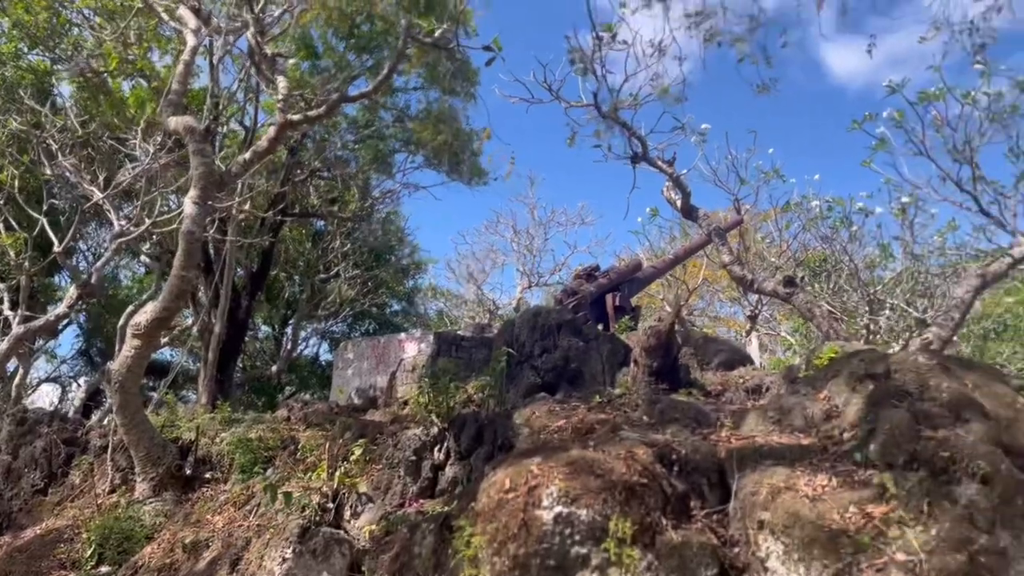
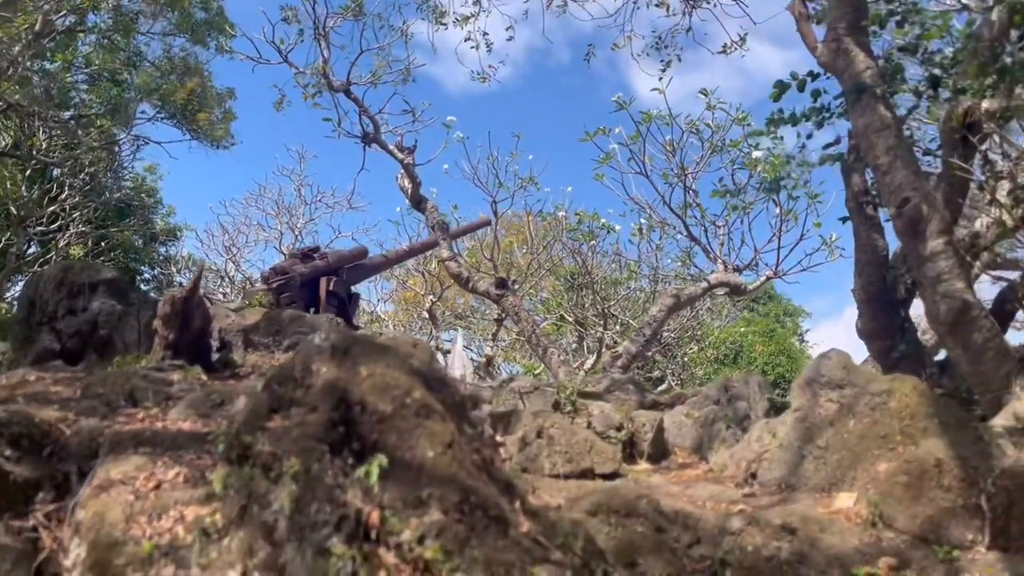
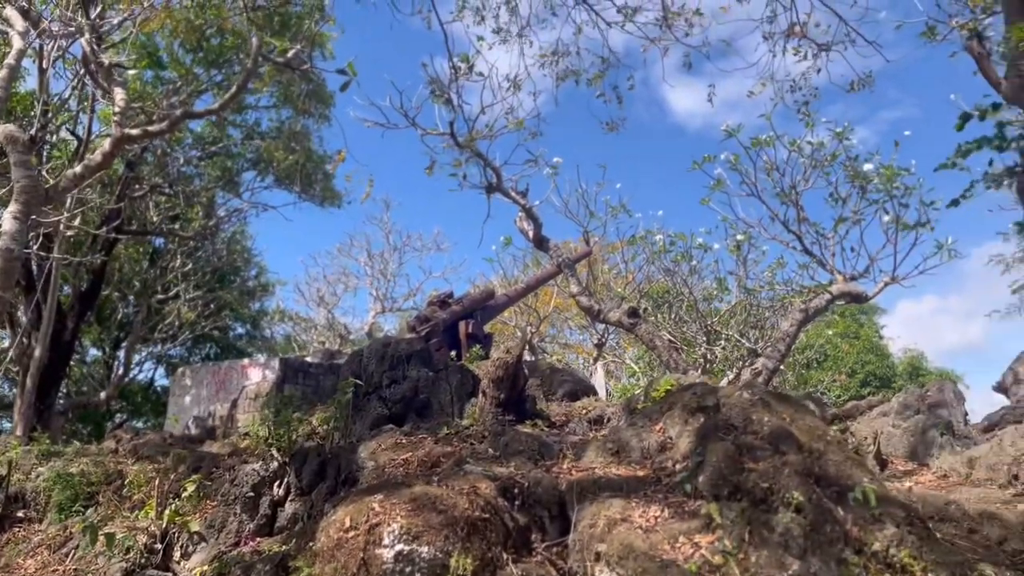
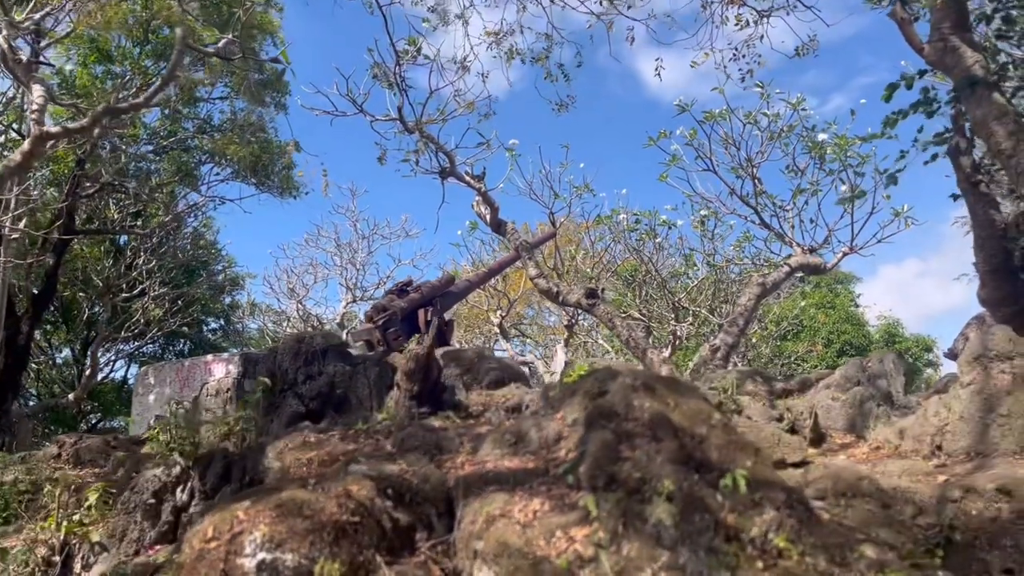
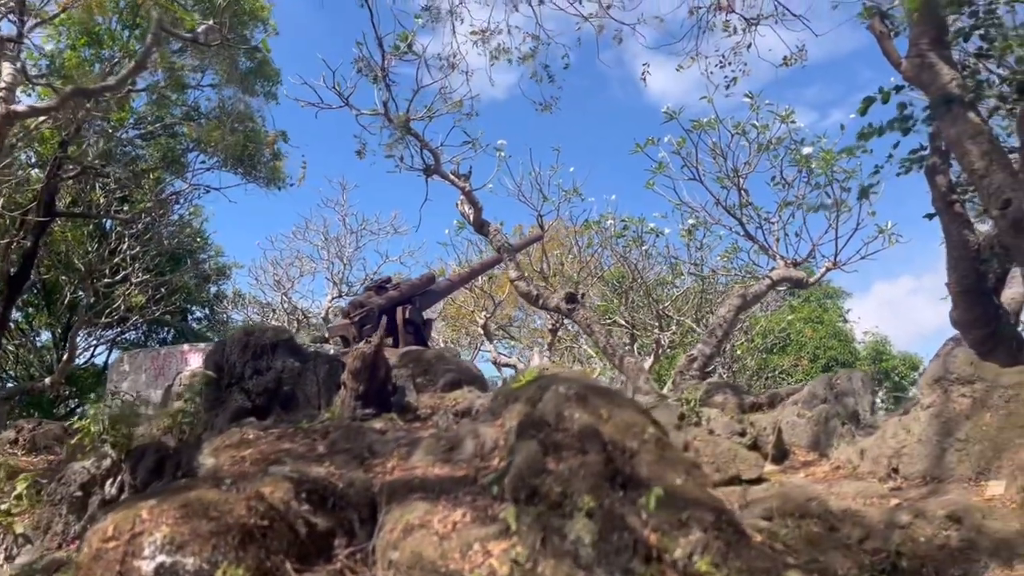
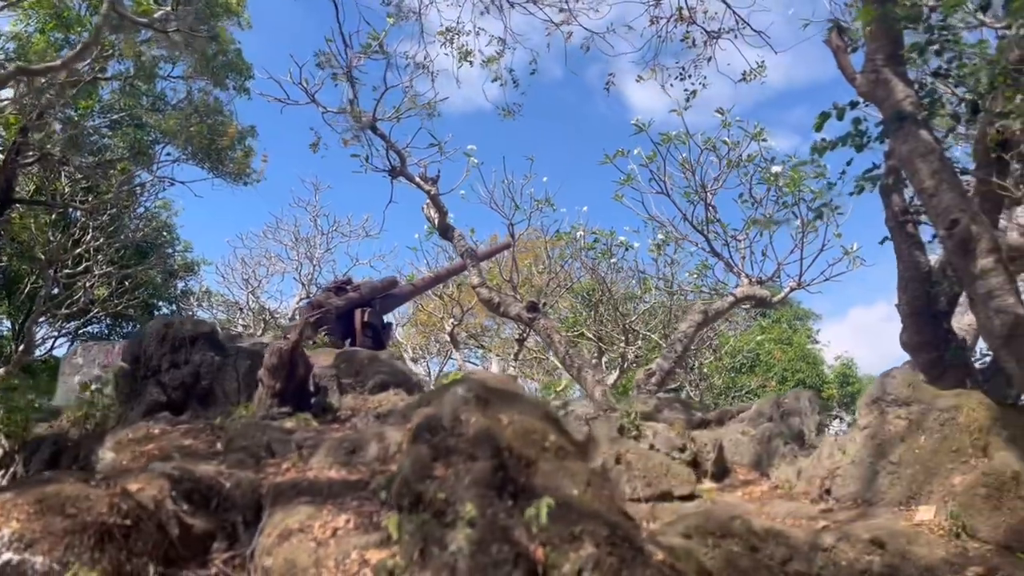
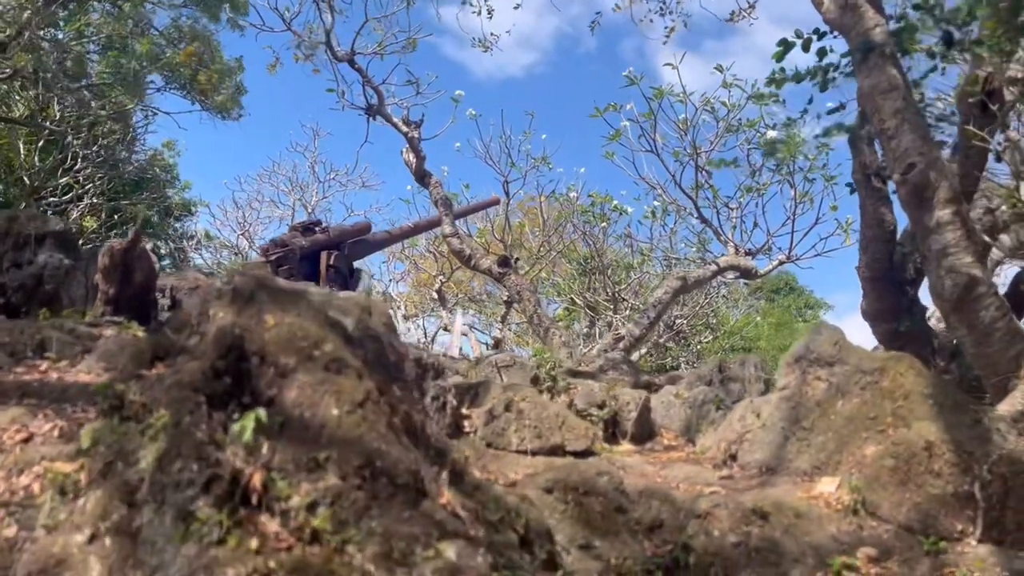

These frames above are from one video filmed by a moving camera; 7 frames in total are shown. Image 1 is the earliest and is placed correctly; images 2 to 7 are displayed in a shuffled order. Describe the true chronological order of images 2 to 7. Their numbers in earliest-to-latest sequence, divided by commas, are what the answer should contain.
3, 4, 5, 6, 2, 7
